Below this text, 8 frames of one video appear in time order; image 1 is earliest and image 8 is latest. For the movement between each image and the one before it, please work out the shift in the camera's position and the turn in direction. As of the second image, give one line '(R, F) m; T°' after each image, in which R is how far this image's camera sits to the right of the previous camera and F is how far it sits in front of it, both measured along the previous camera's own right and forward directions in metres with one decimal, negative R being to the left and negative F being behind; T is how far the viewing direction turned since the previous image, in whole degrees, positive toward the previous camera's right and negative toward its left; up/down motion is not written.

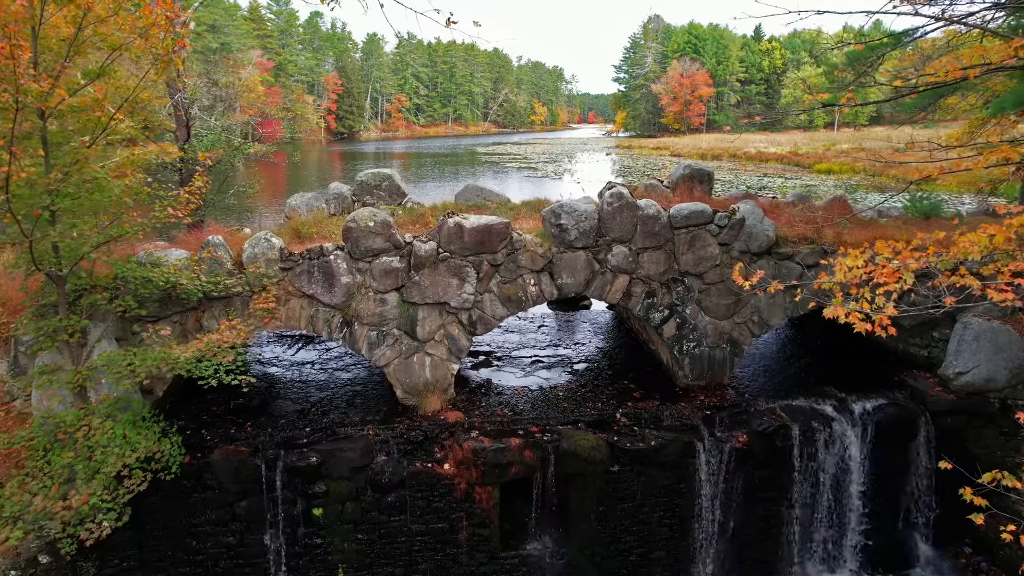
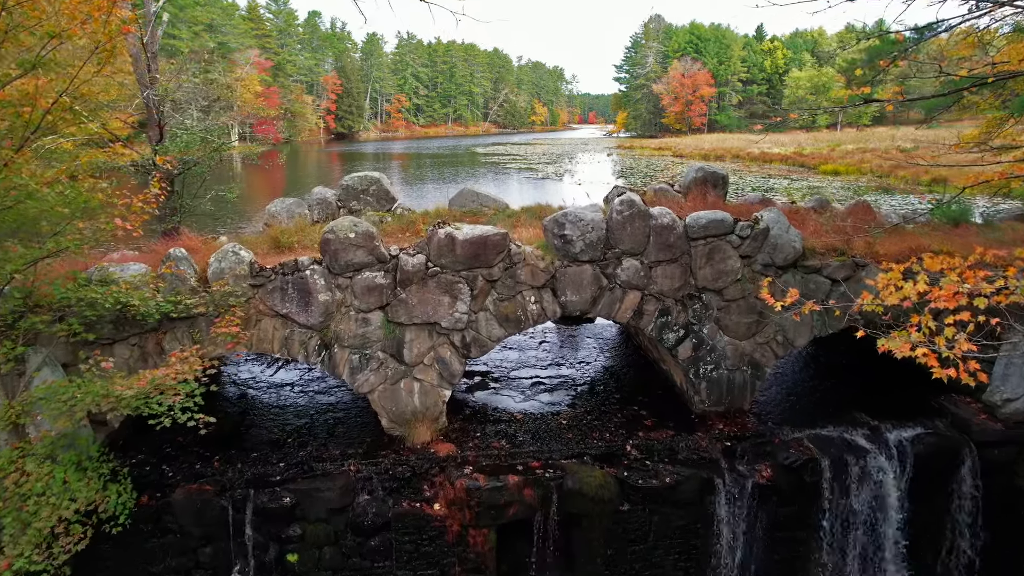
(0.0, +0.8) m; 0°
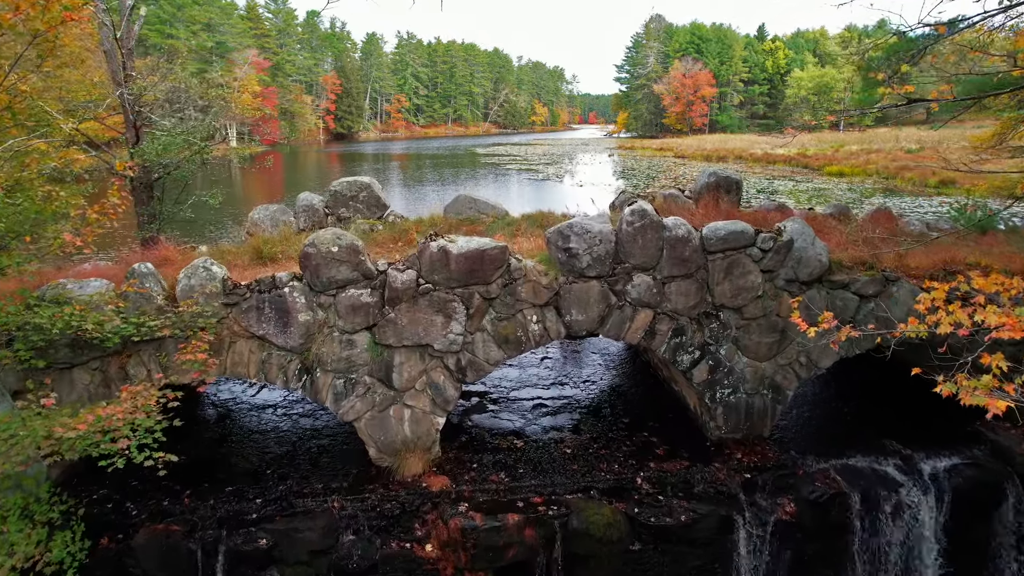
(0.0, +0.6) m; 0°
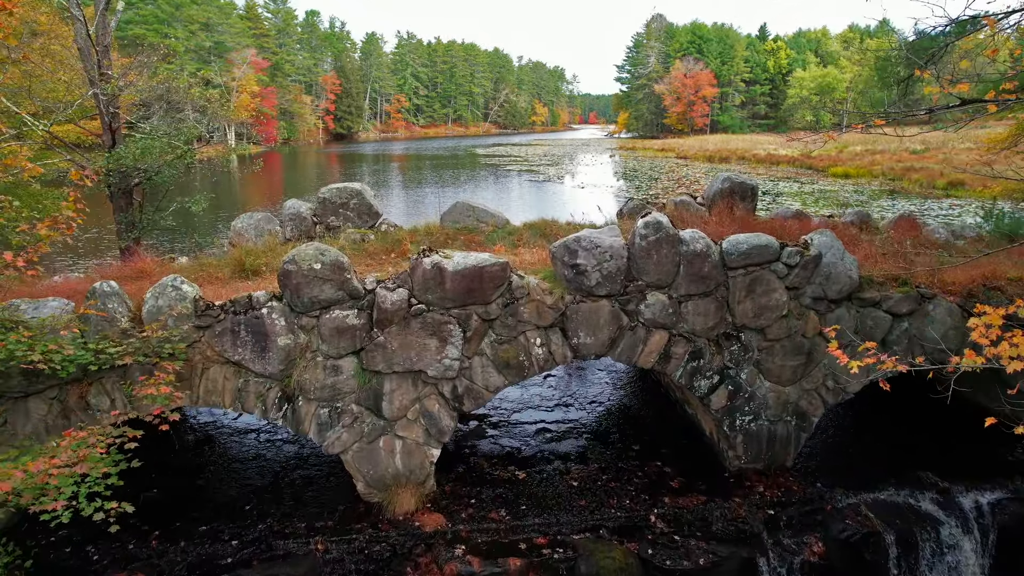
(0.0, +0.6) m; 0°
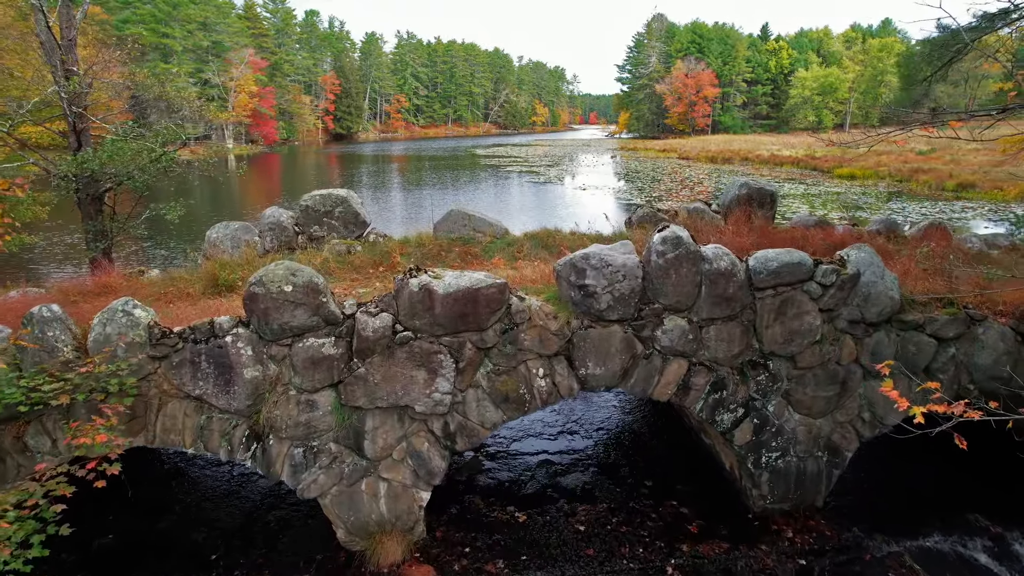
(0.0, +0.7) m; 0°
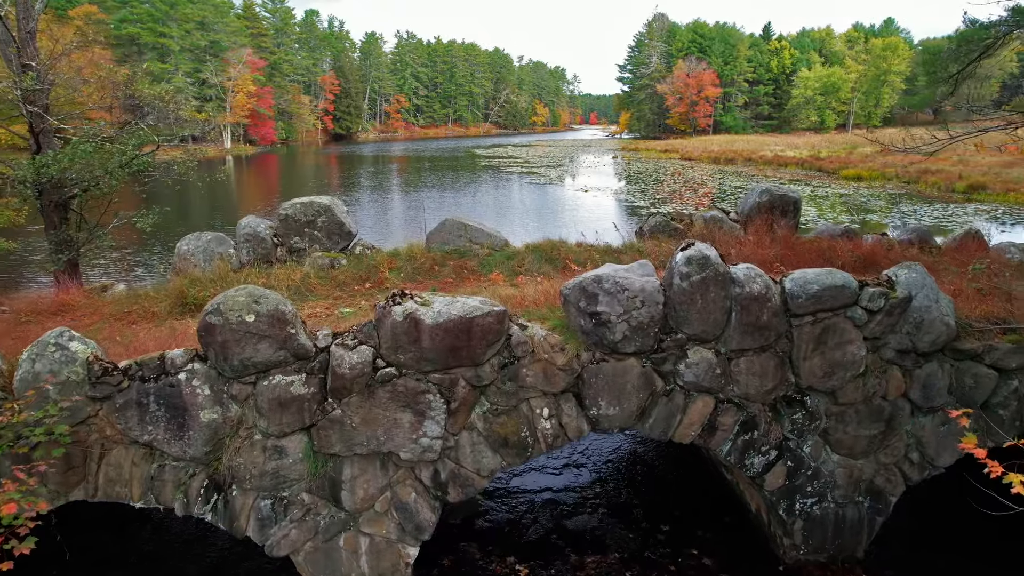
(0.0, +0.7) m; 0°
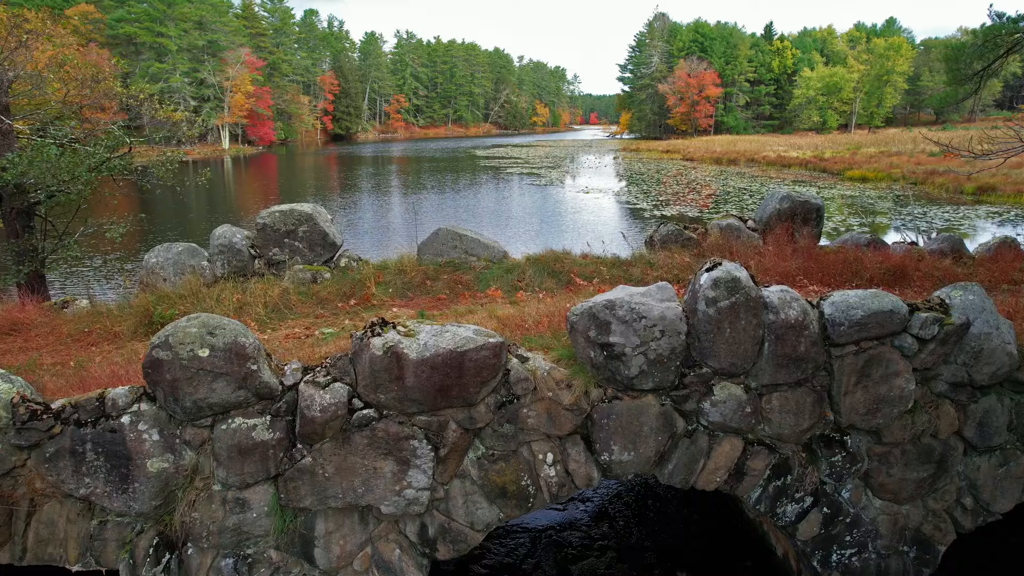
(0.0, +0.6) m; 0°
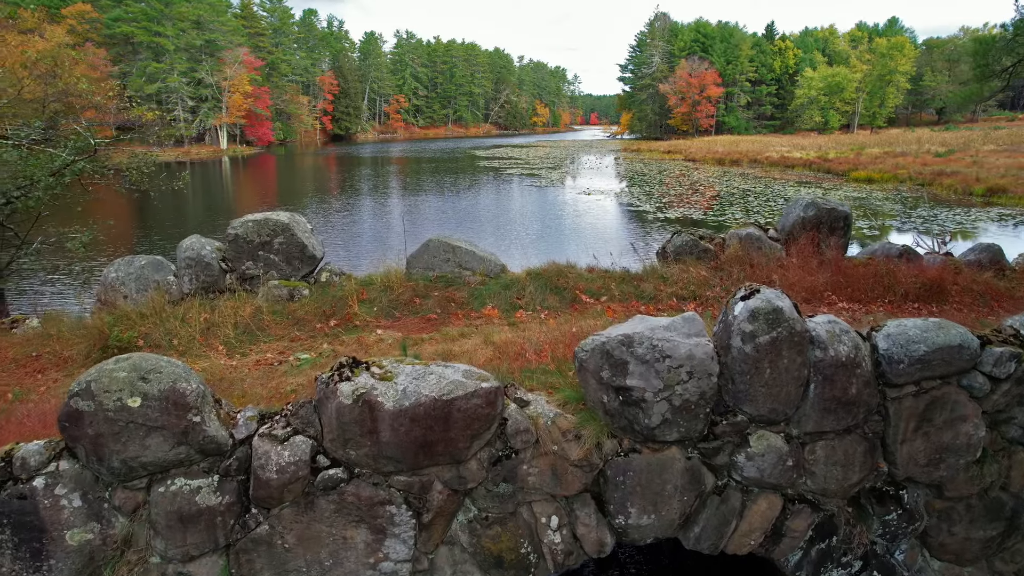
(0.0, +0.6) m; 0°
